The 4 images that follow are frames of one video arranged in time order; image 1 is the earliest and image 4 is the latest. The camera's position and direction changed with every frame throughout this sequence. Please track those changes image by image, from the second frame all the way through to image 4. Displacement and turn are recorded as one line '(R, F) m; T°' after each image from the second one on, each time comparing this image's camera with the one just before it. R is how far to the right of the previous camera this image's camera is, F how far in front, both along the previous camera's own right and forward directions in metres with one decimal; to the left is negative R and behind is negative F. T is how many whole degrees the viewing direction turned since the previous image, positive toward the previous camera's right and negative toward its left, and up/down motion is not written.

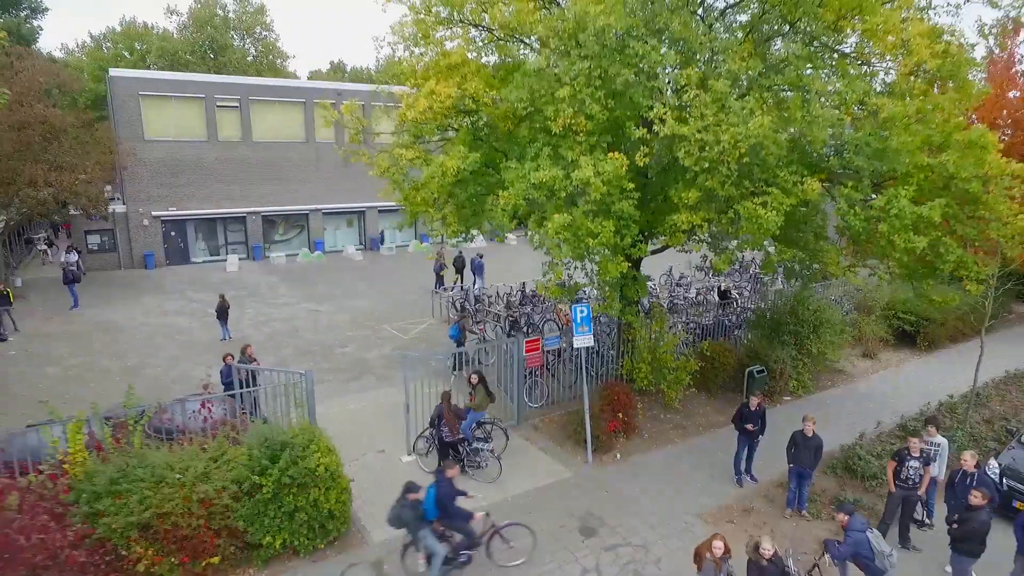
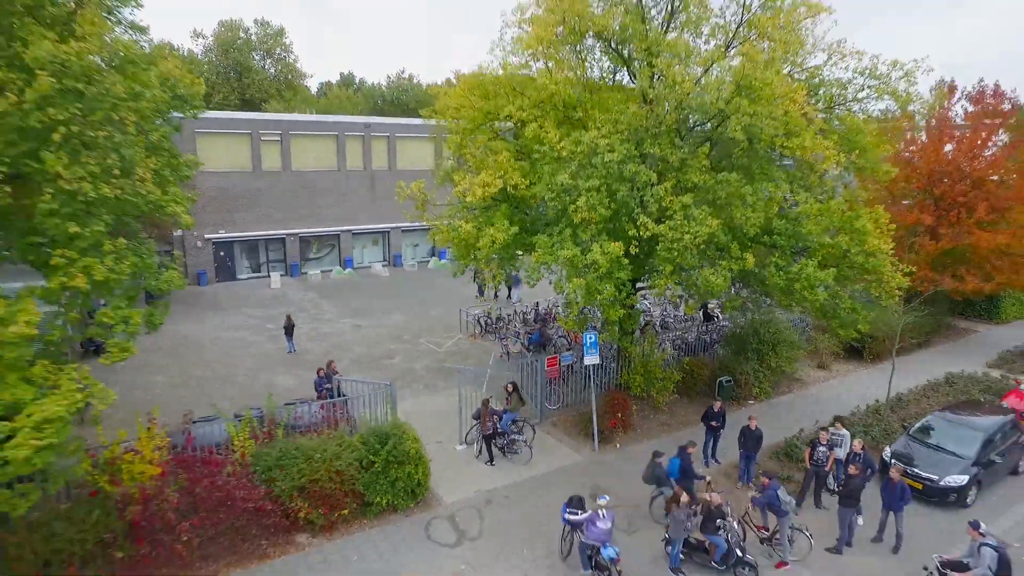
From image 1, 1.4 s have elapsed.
(-0.5, -3.2) m; 0°
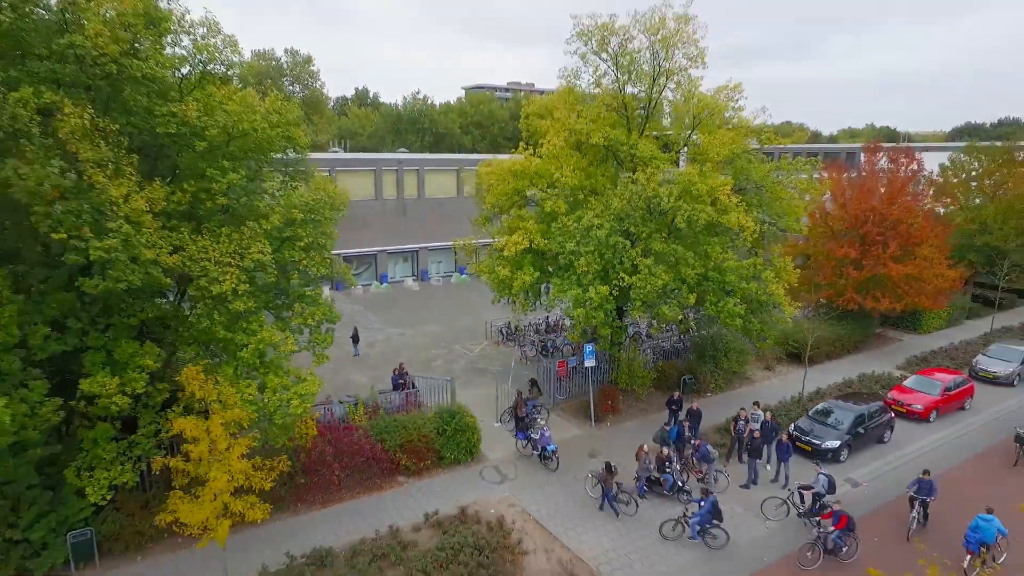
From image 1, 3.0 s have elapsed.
(-0.5, -5.2) m; 0°
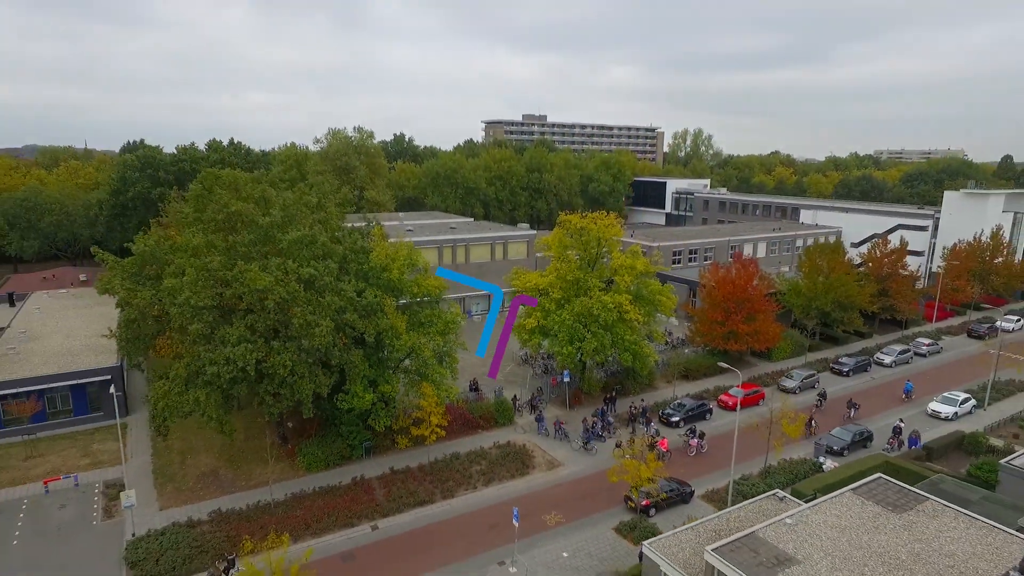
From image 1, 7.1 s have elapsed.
(-0.3, -18.5) m; -1°
